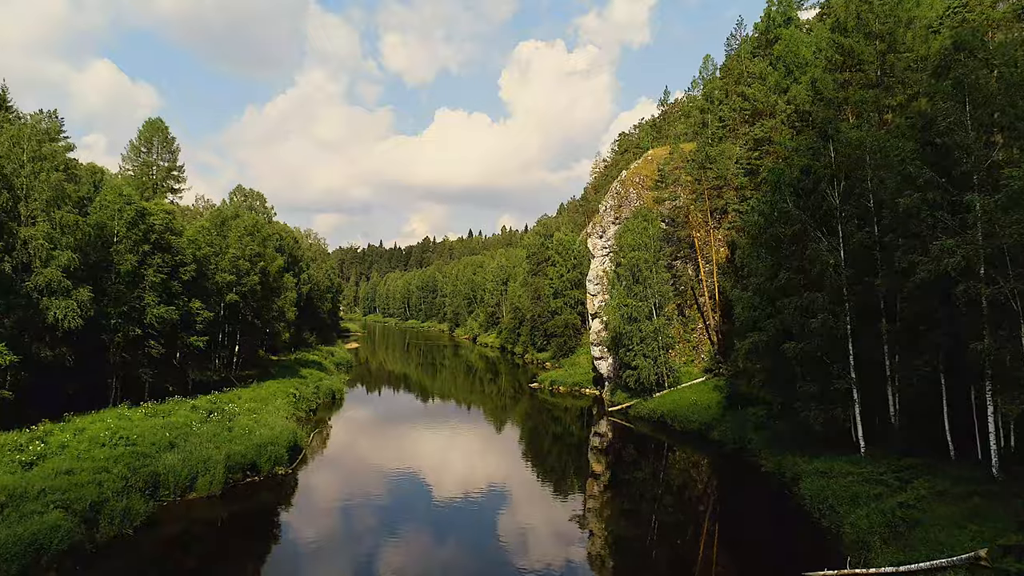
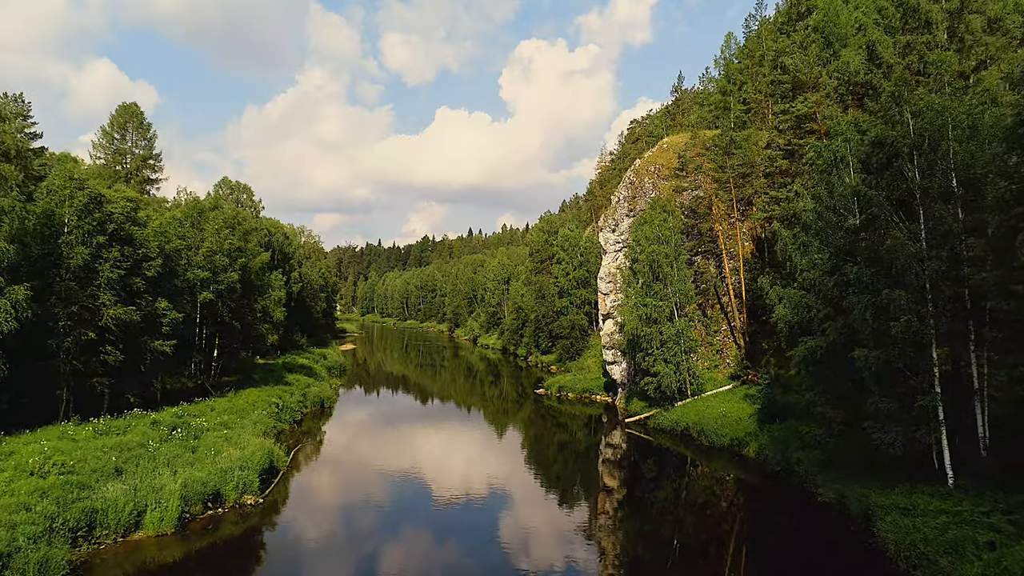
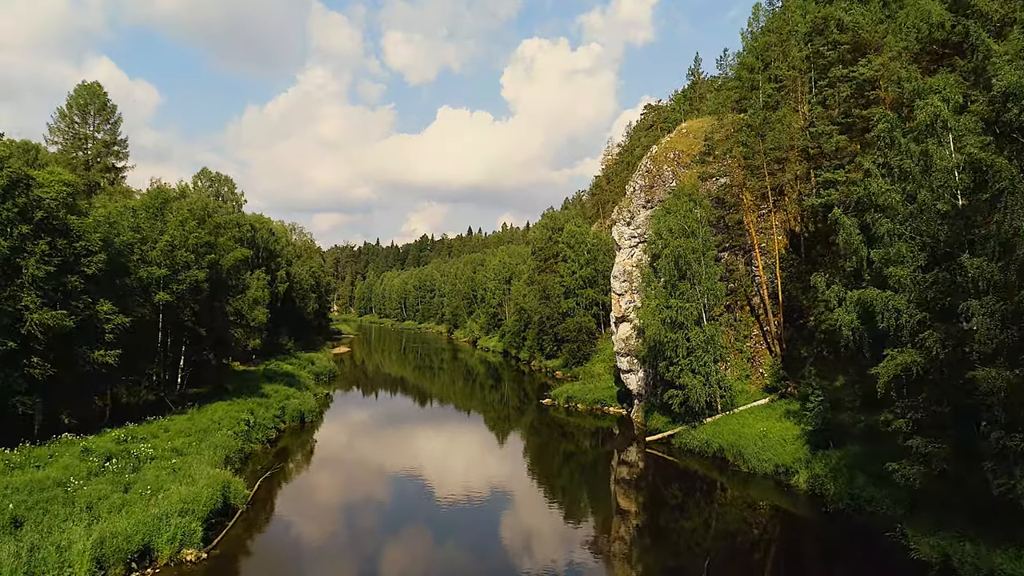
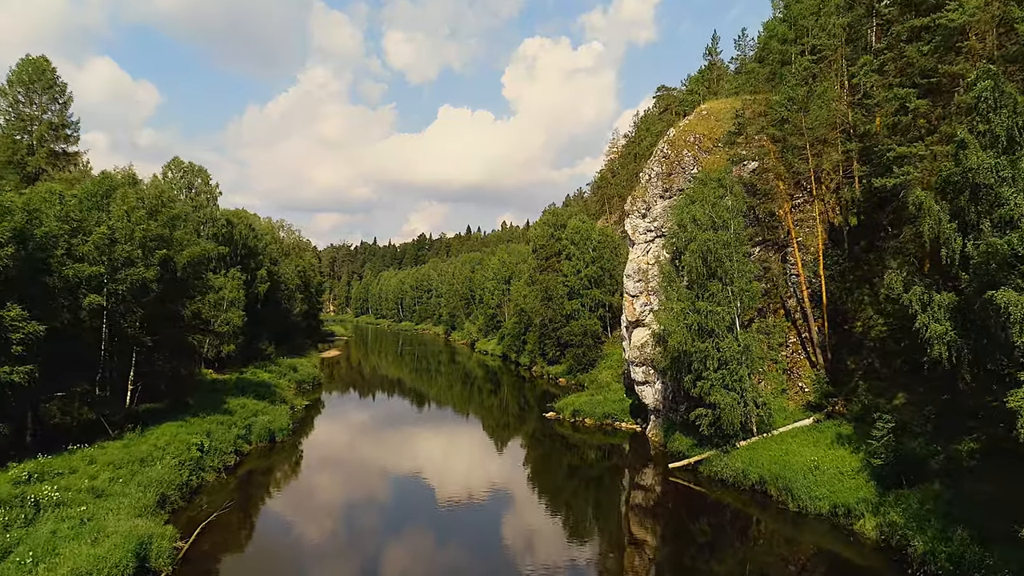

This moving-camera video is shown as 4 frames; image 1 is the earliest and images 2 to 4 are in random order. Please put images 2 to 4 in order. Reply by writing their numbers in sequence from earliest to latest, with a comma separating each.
2, 3, 4
